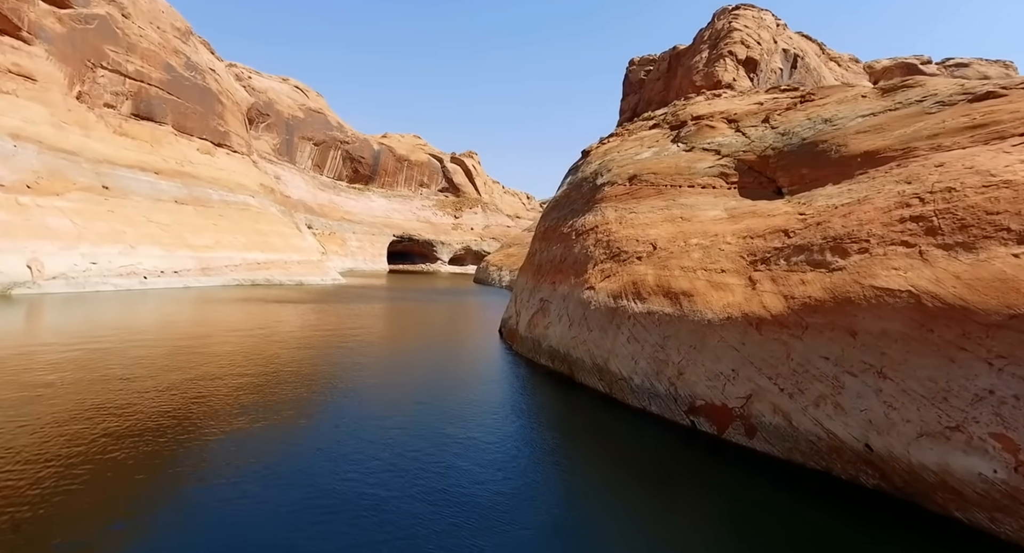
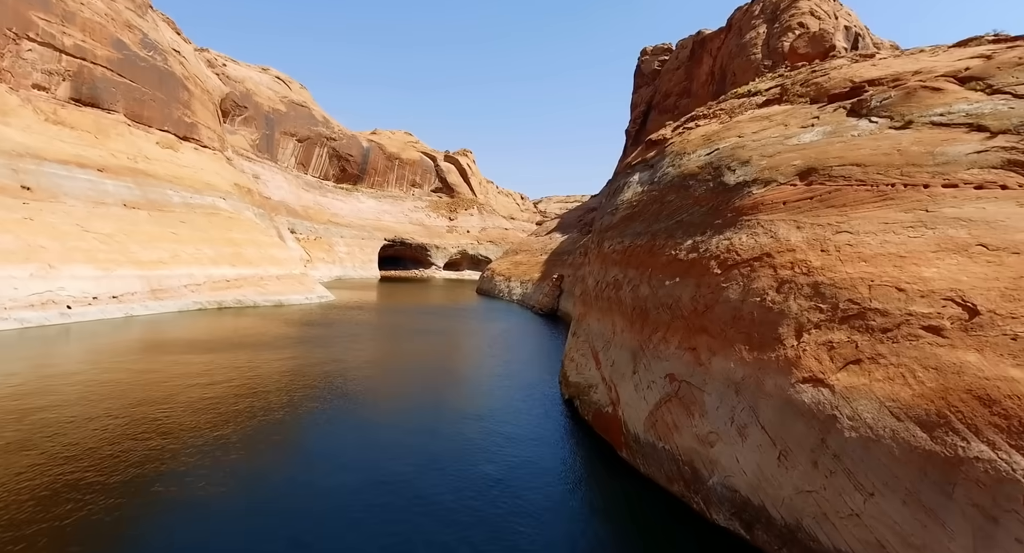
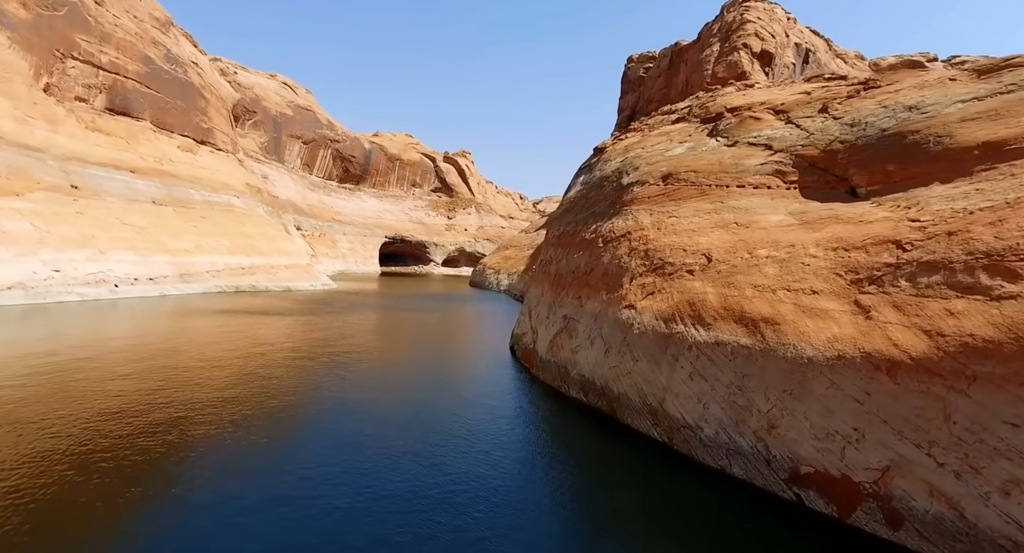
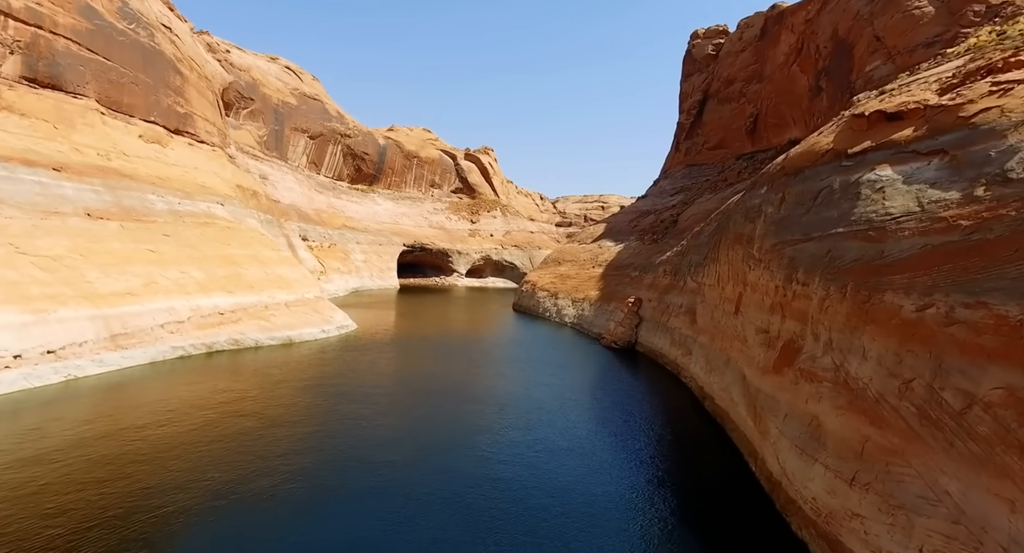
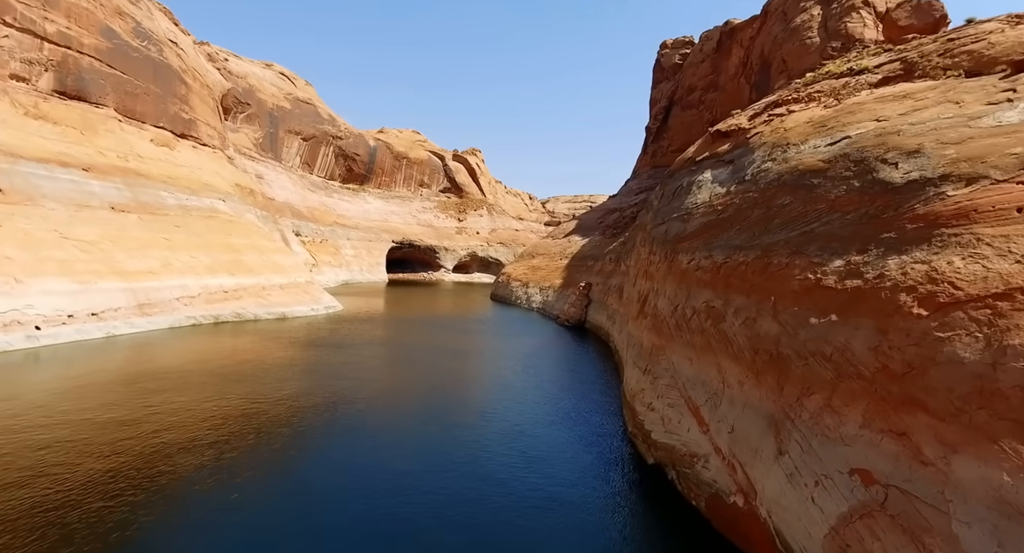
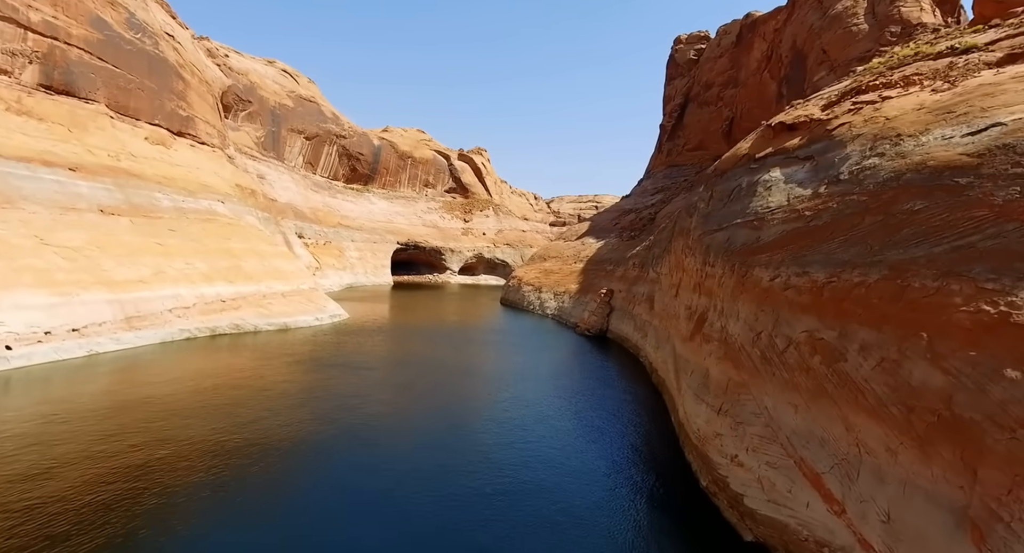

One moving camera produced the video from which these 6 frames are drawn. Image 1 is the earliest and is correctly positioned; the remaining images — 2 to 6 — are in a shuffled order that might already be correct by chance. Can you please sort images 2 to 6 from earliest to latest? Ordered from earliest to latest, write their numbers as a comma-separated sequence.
3, 2, 5, 6, 4
